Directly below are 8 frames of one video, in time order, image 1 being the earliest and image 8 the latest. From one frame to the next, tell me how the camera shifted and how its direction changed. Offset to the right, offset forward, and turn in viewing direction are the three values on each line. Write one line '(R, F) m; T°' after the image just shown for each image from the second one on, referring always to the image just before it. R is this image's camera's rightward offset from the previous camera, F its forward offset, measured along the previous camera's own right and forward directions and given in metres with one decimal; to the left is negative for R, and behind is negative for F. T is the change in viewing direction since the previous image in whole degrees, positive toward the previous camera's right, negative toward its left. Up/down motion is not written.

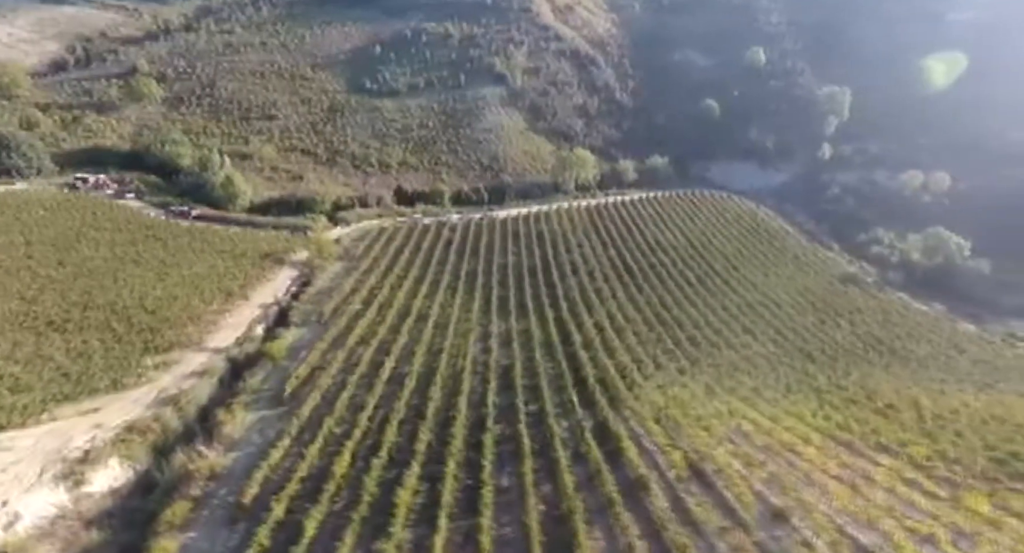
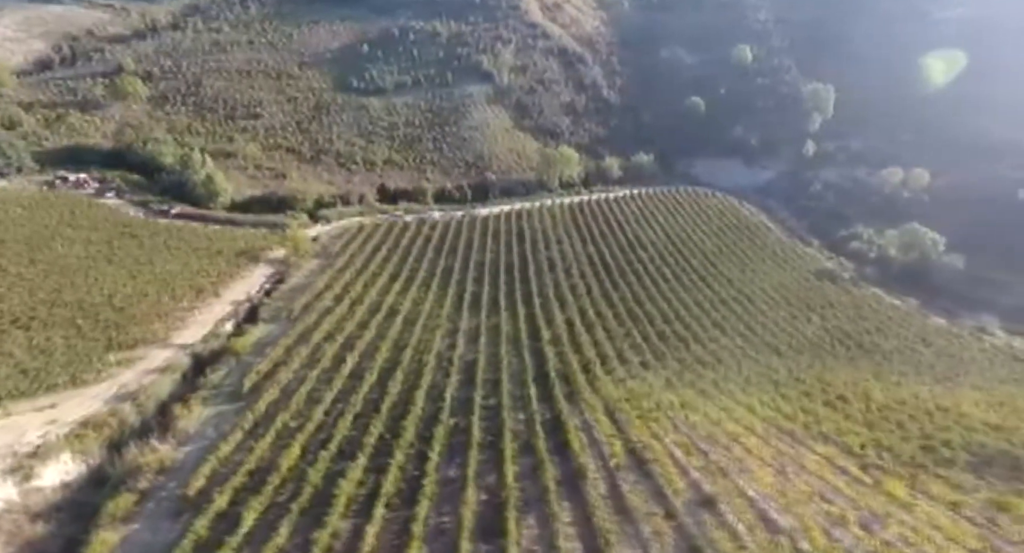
(+1.6, -0.2) m; 0°
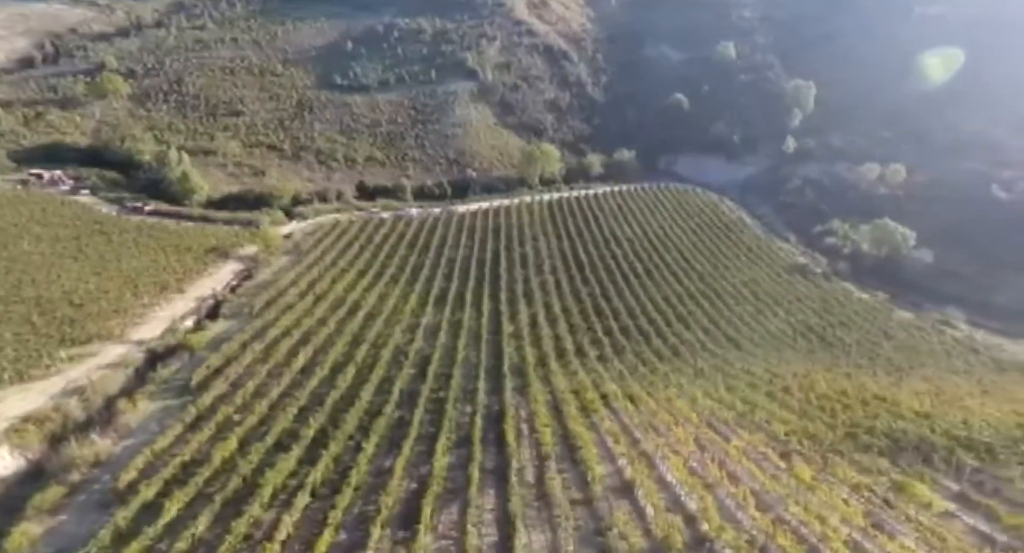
(+2.0, -0.2) m; +1°
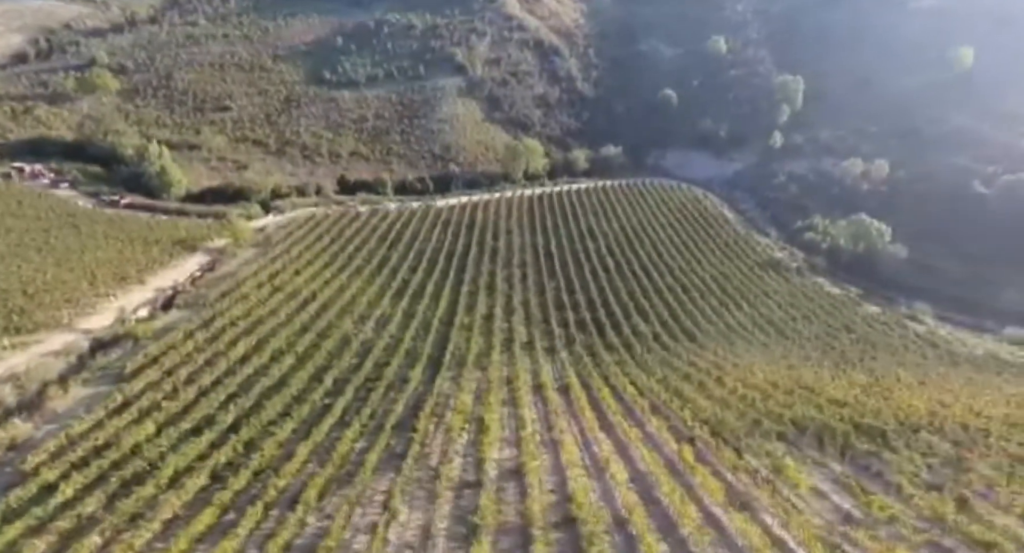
(+3.0, -0.1) m; 0°
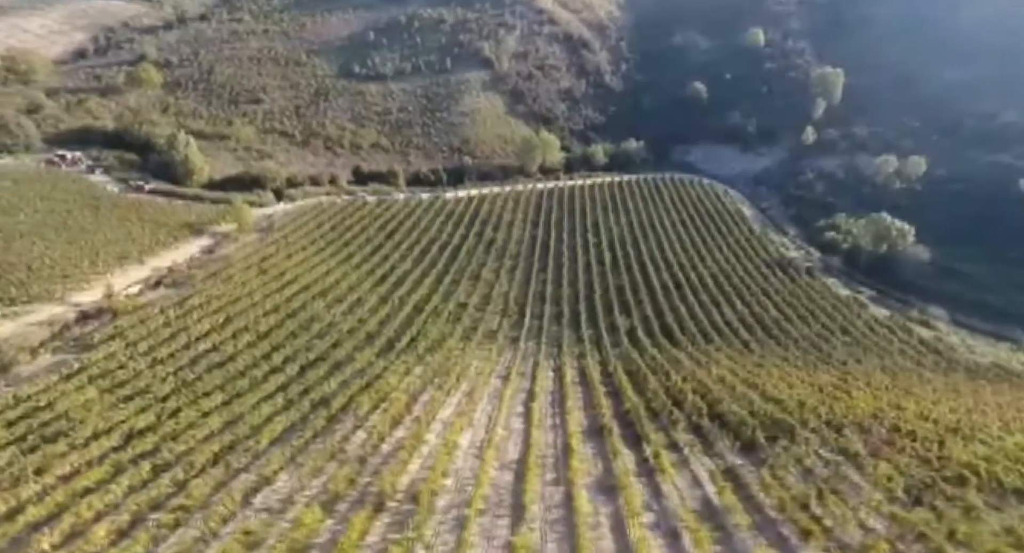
(+4.0, +0.2) m; -5°
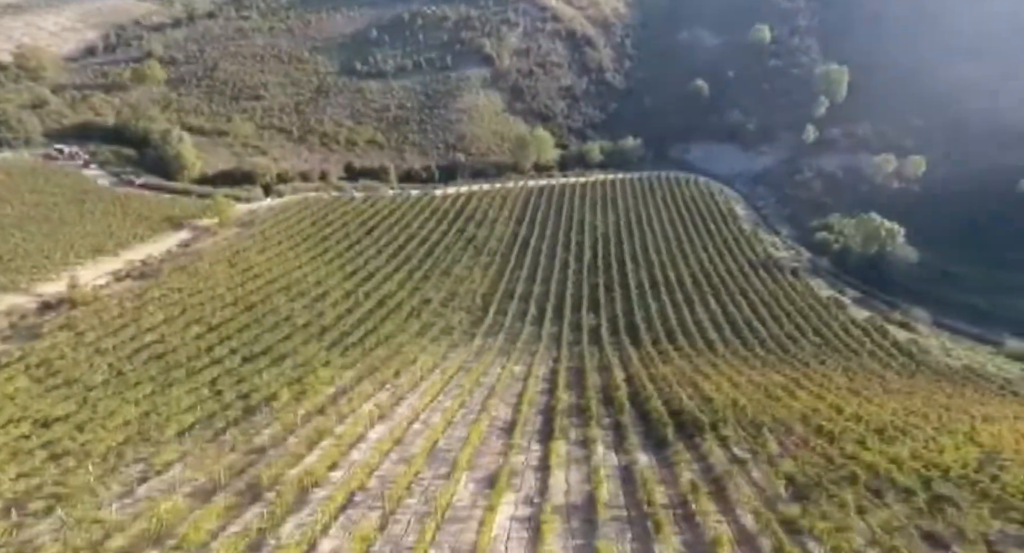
(+2.9, +0.3) m; -1°
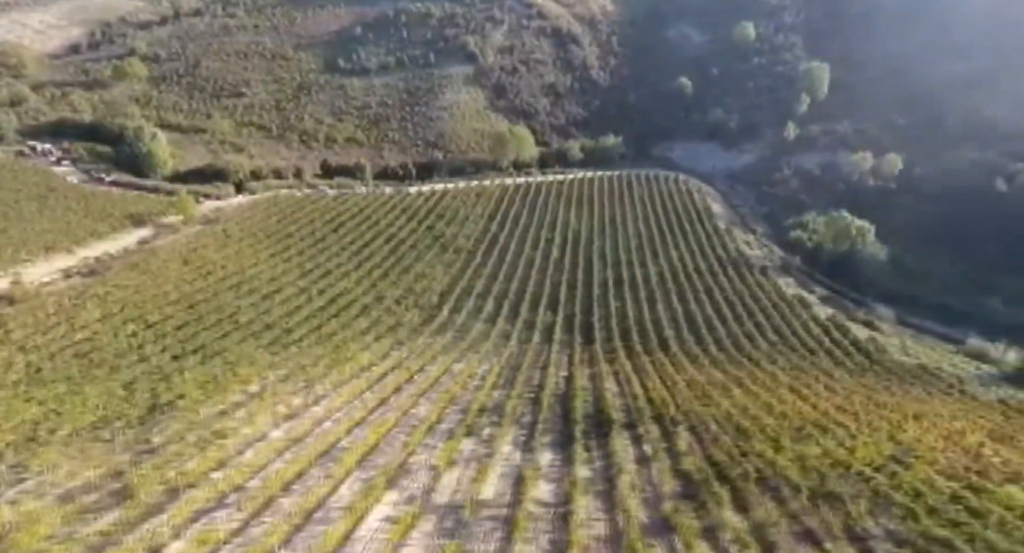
(+2.6, +0.3) m; 0°
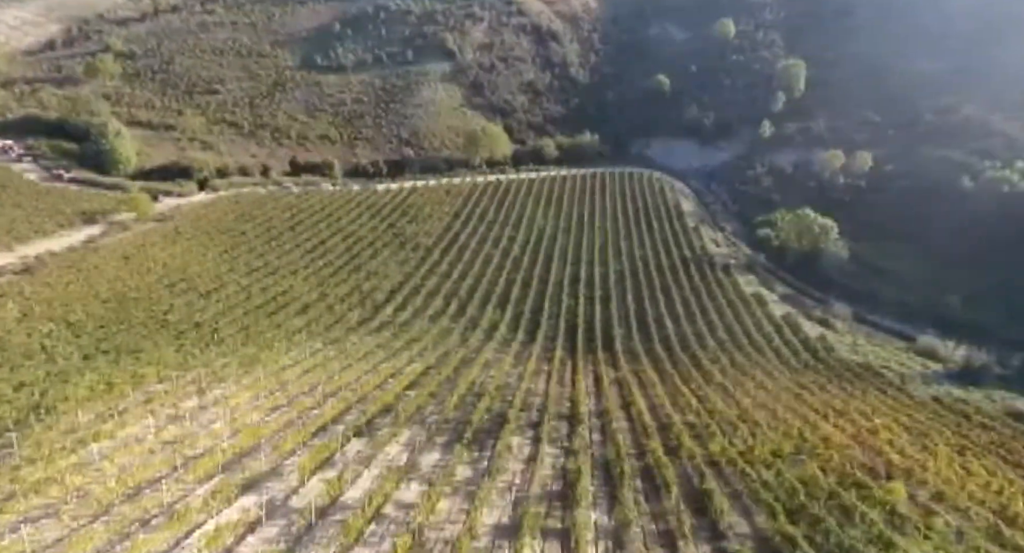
(+2.8, +0.4) m; +1°
